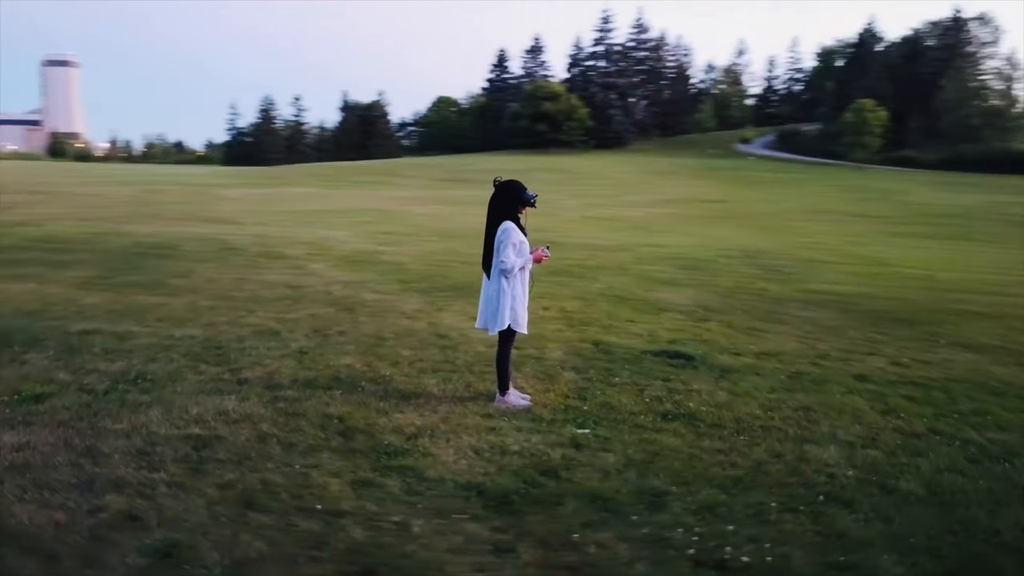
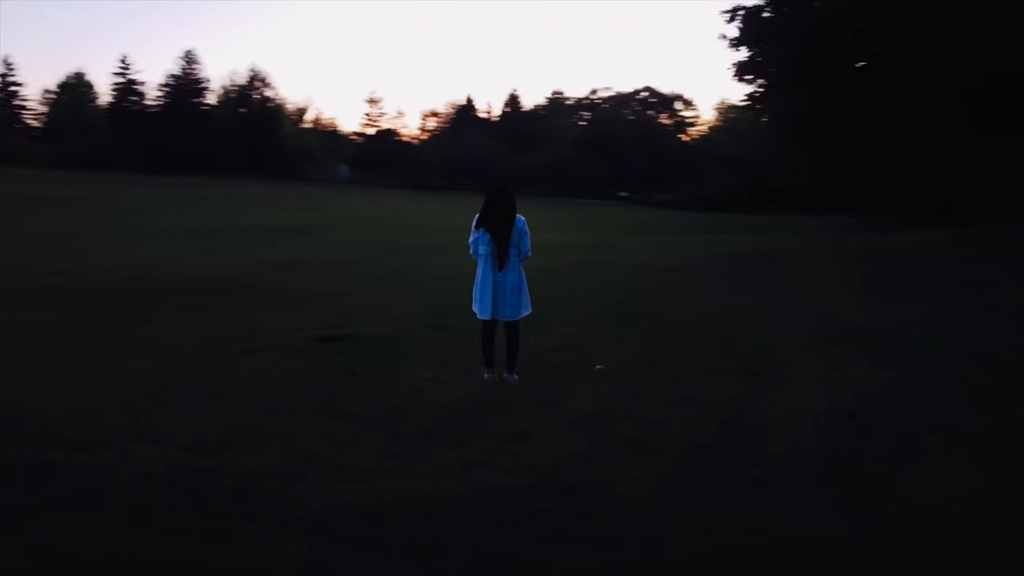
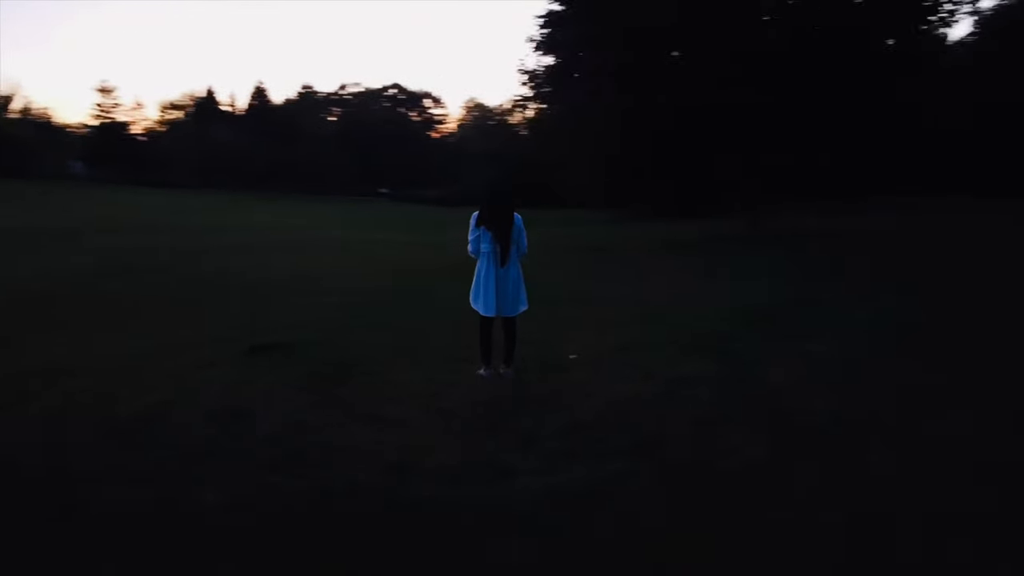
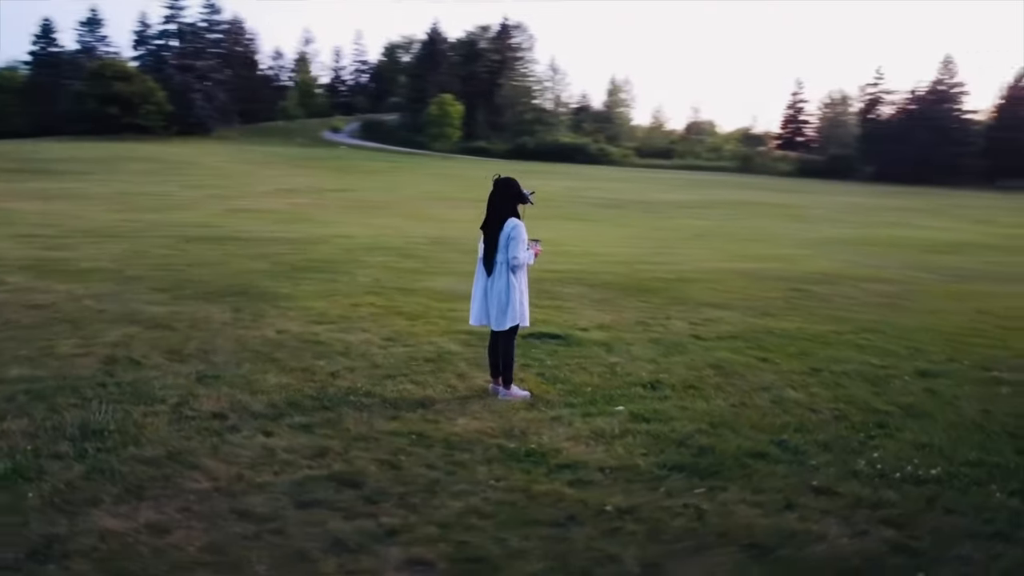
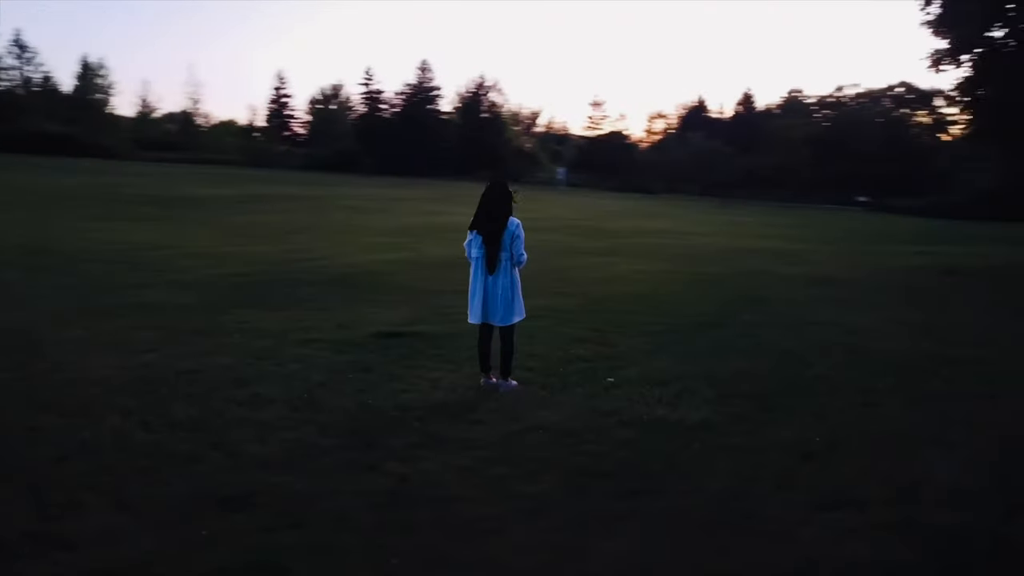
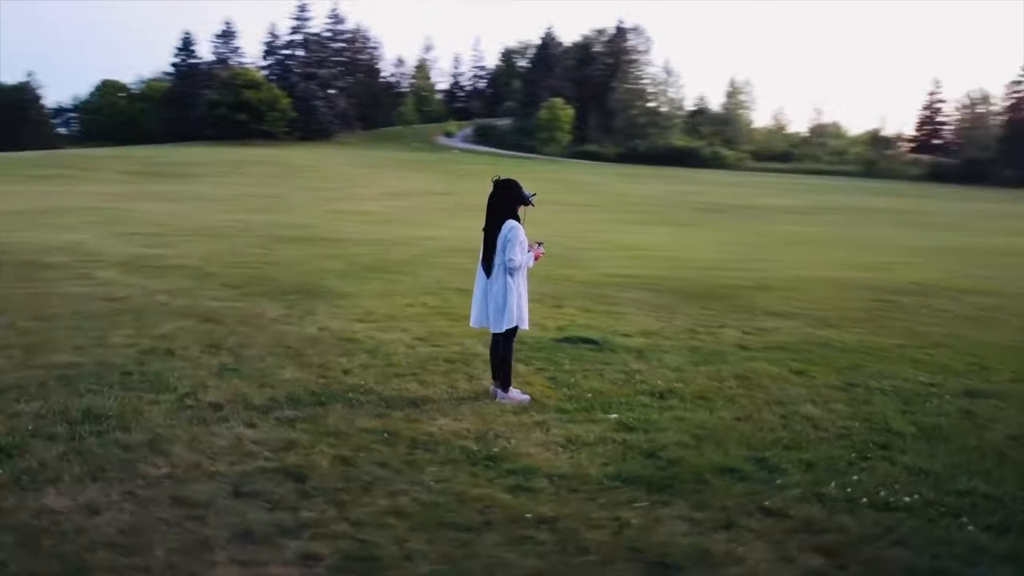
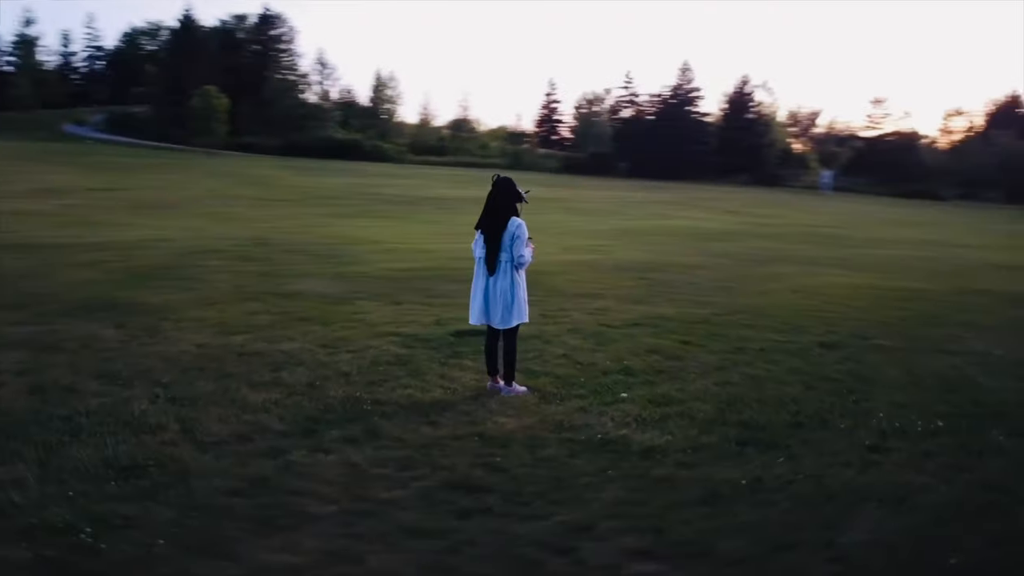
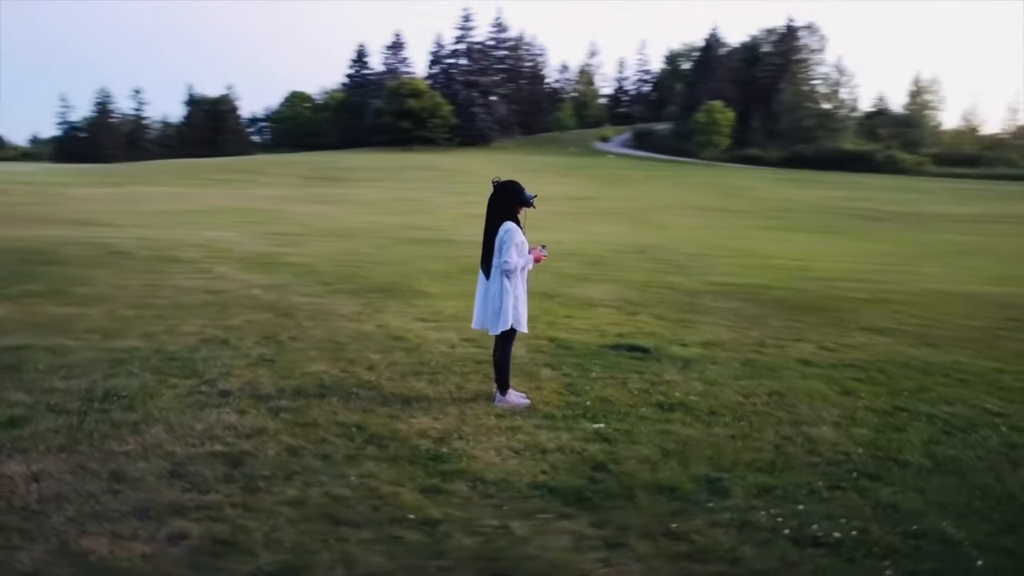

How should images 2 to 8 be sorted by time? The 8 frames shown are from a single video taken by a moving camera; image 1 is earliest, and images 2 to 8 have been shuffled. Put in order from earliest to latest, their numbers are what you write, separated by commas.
8, 6, 4, 7, 5, 2, 3
